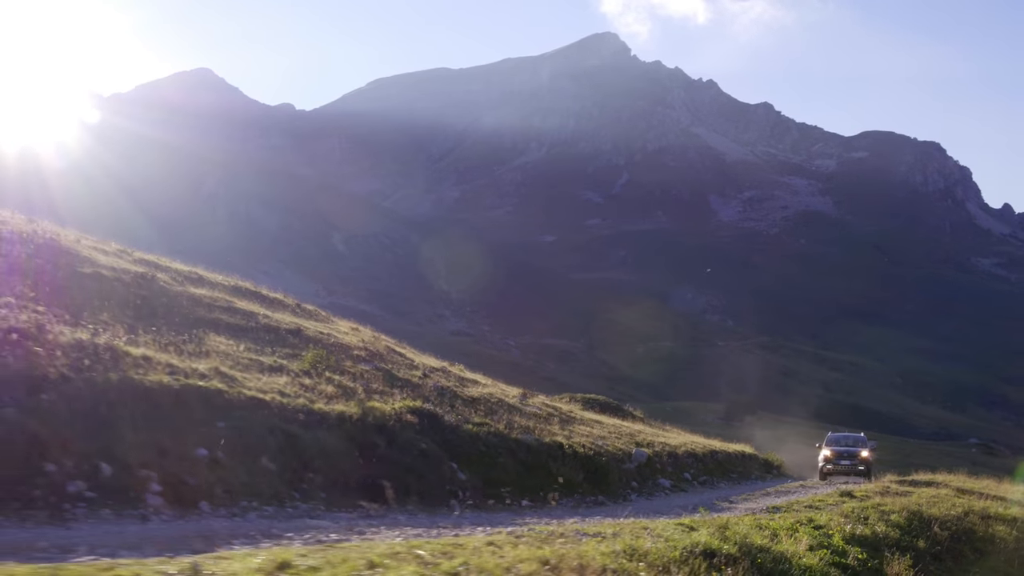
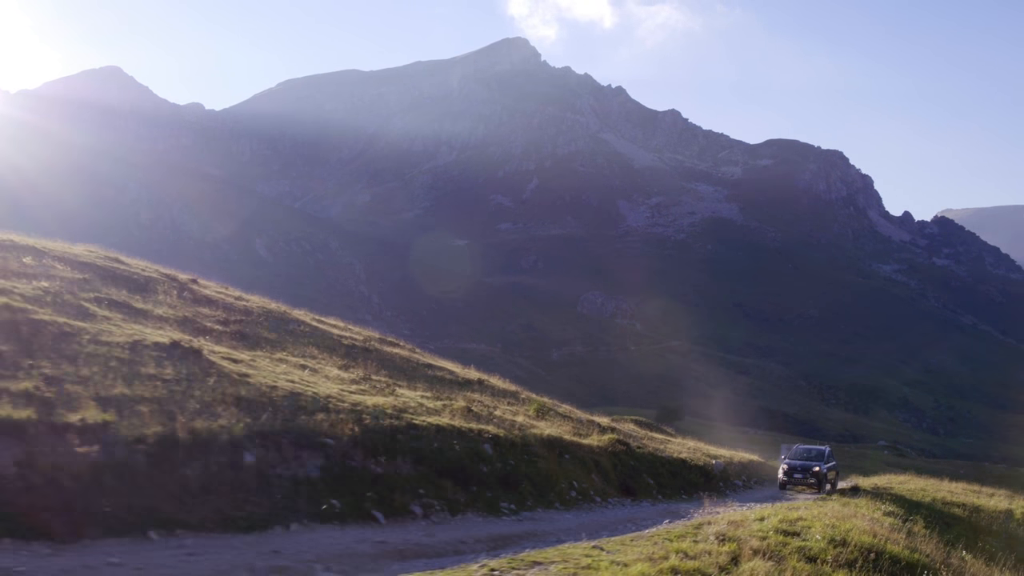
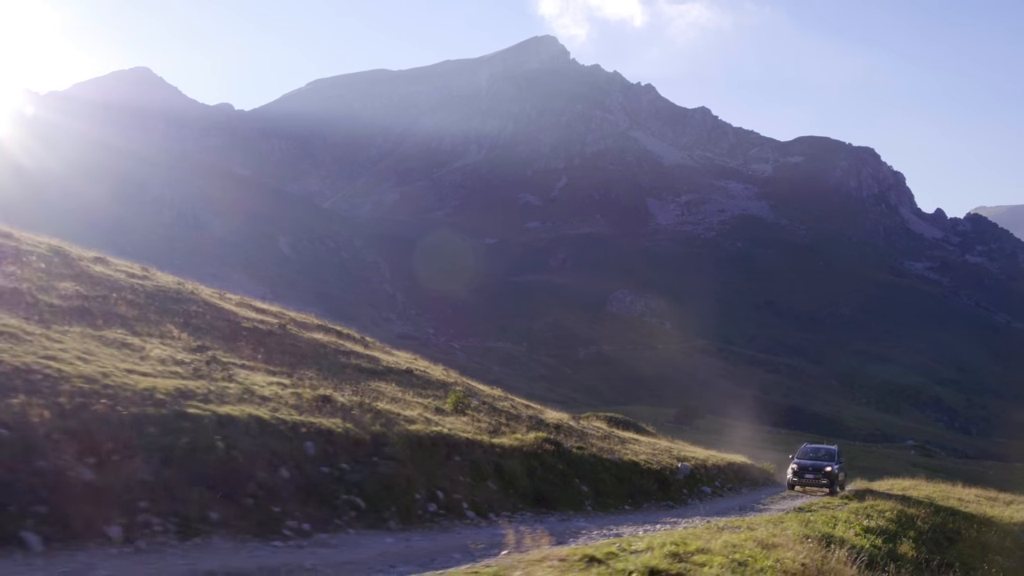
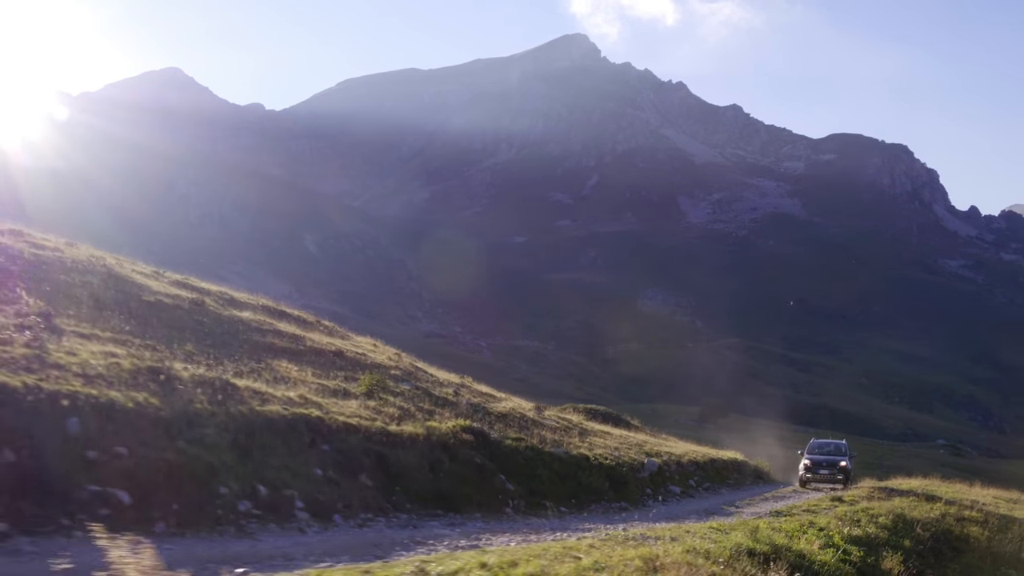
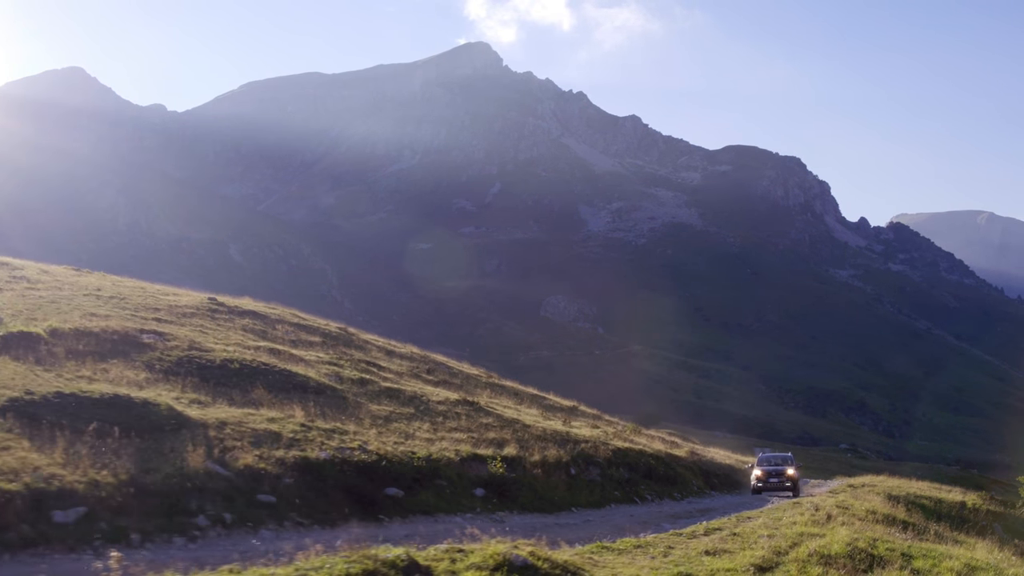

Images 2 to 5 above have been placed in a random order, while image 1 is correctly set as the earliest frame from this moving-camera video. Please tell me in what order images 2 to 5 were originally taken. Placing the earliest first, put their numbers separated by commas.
4, 3, 2, 5
